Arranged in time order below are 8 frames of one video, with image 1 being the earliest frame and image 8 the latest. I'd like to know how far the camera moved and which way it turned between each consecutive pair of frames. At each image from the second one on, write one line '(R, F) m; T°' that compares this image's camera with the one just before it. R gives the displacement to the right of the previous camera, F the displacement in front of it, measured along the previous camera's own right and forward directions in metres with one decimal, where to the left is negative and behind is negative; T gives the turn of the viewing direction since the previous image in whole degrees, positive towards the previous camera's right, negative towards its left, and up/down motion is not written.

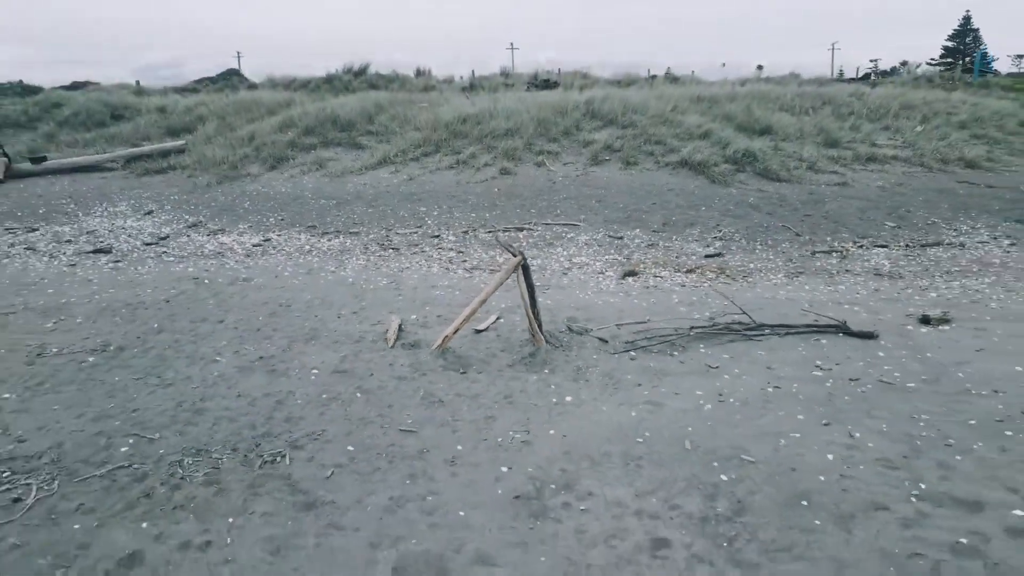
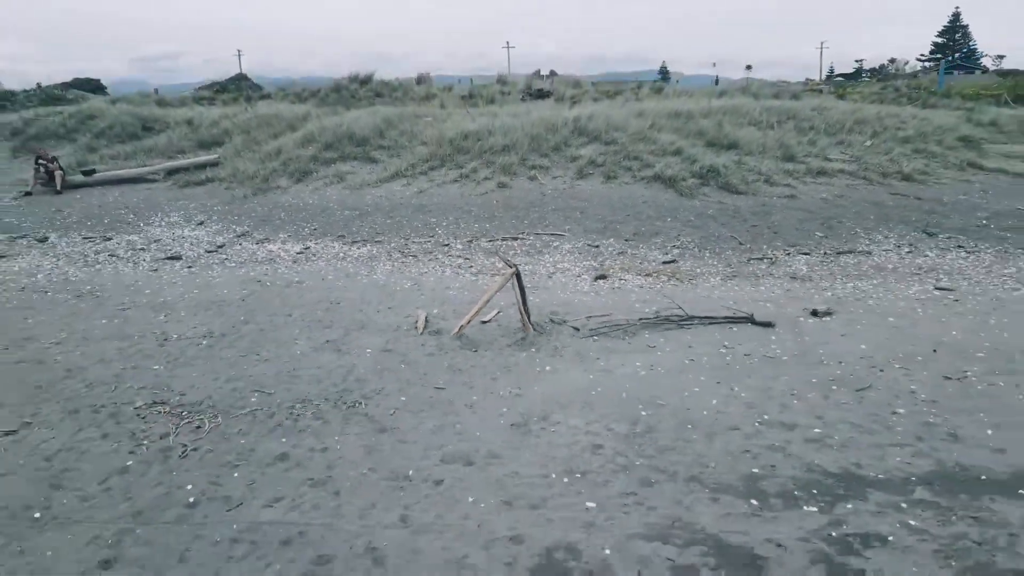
(0.0, -0.6) m; 0°
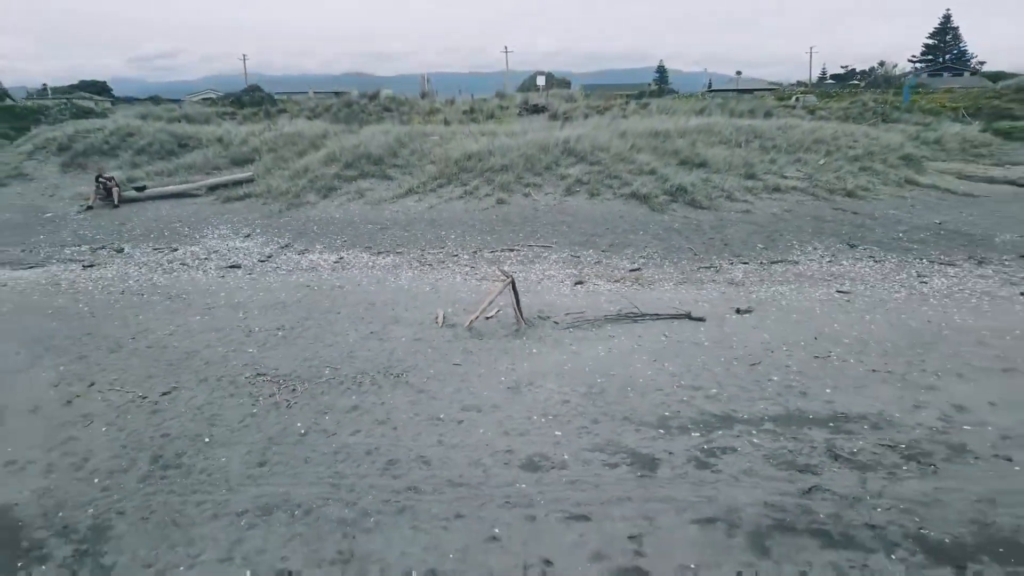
(0.0, -0.7) m; 0°
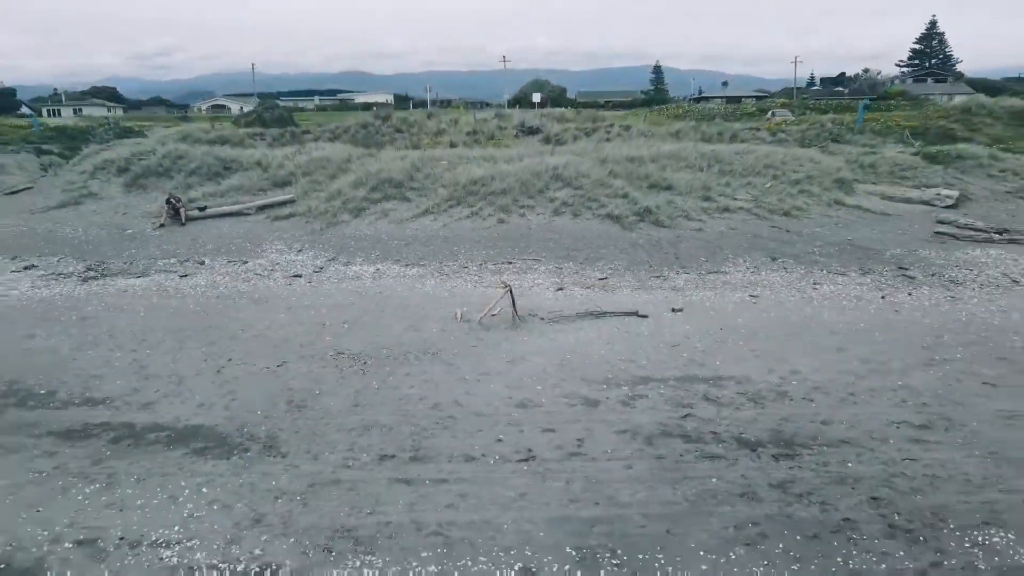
(0.0, -1.1) m; 0°
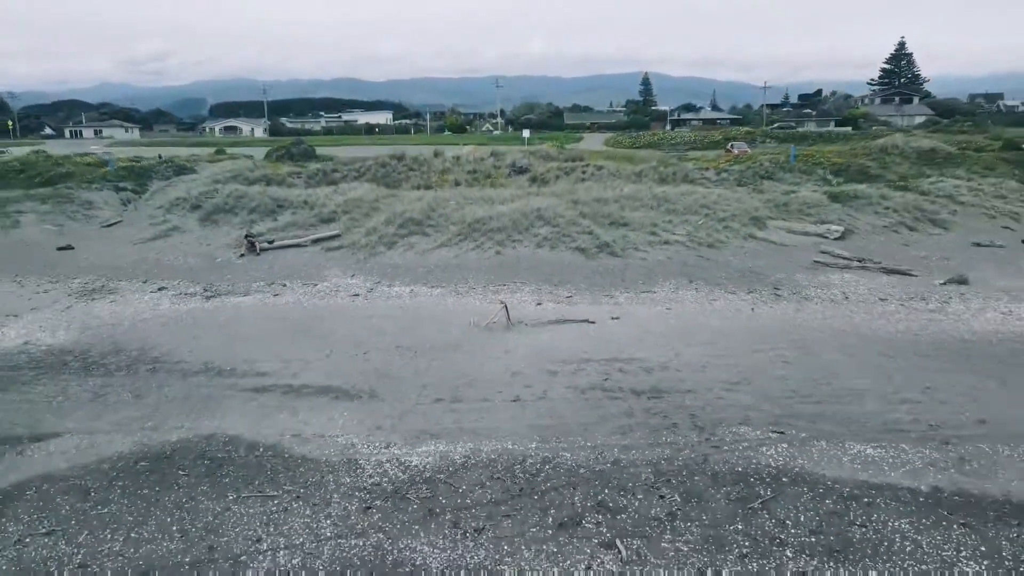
(0.0, -2.0) m; +1°
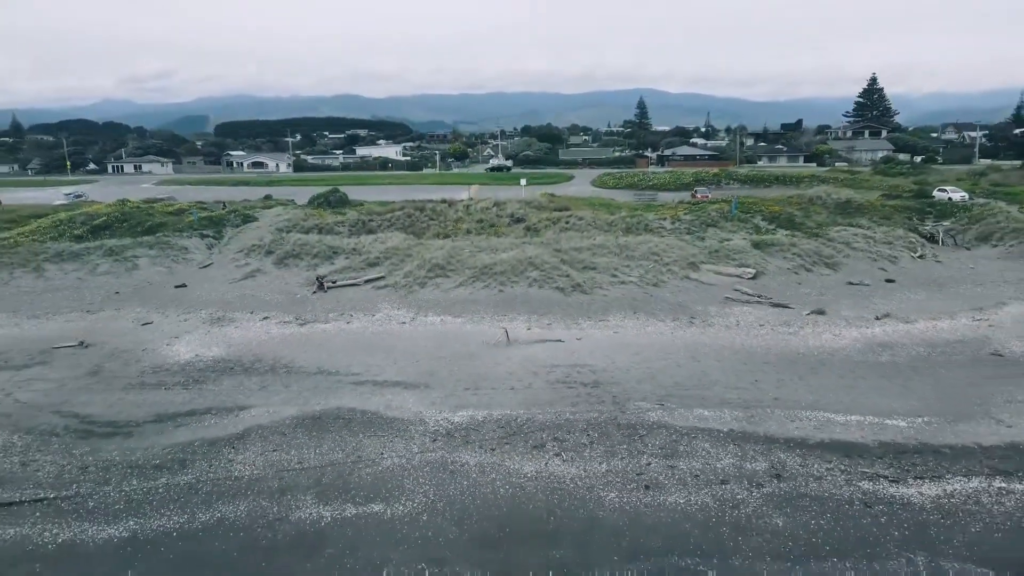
(0.0, -3.0) m; 0°
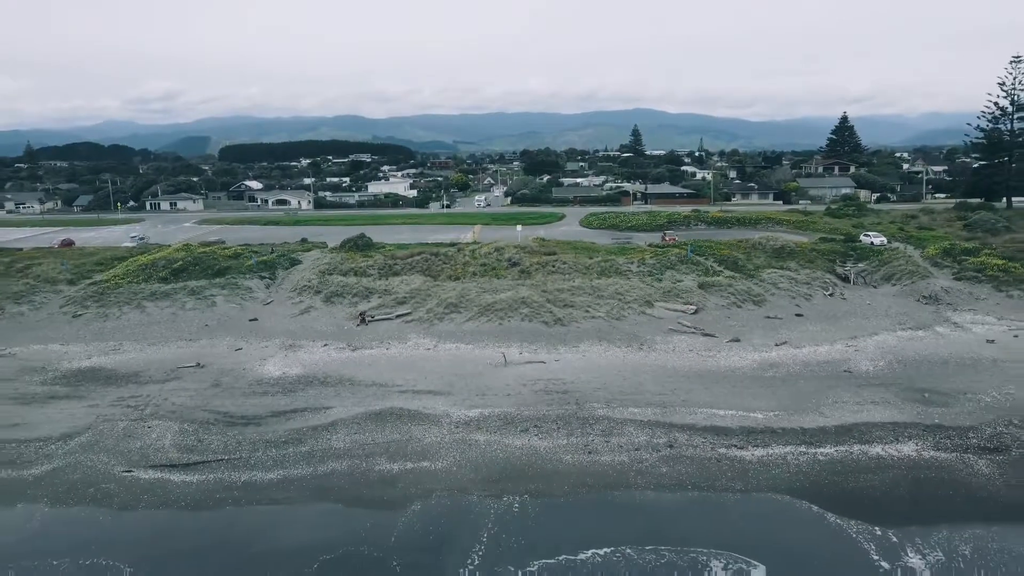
(+0.1, -3.5) m; 0°
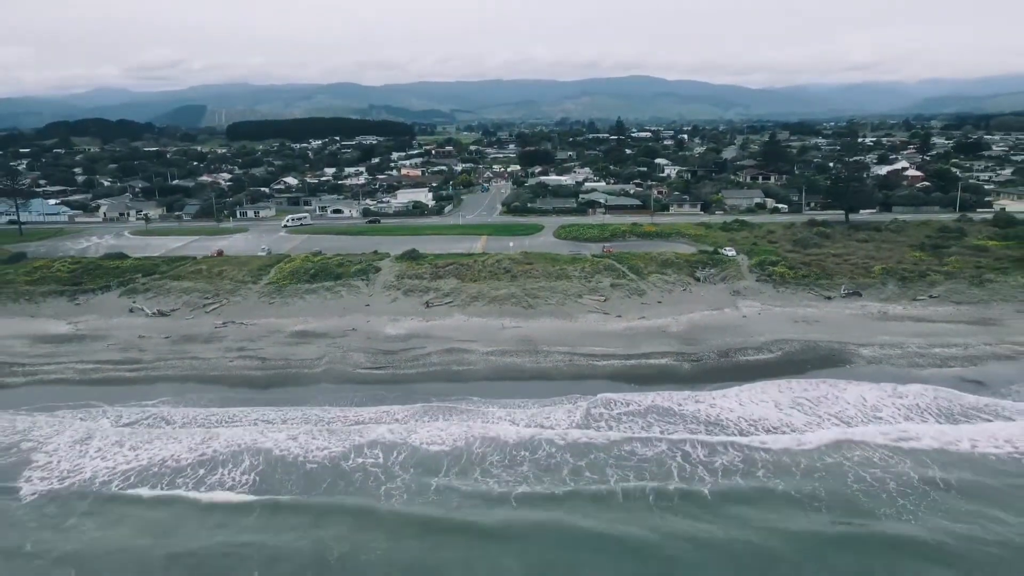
(+0.1, -12.9) m; 0°
